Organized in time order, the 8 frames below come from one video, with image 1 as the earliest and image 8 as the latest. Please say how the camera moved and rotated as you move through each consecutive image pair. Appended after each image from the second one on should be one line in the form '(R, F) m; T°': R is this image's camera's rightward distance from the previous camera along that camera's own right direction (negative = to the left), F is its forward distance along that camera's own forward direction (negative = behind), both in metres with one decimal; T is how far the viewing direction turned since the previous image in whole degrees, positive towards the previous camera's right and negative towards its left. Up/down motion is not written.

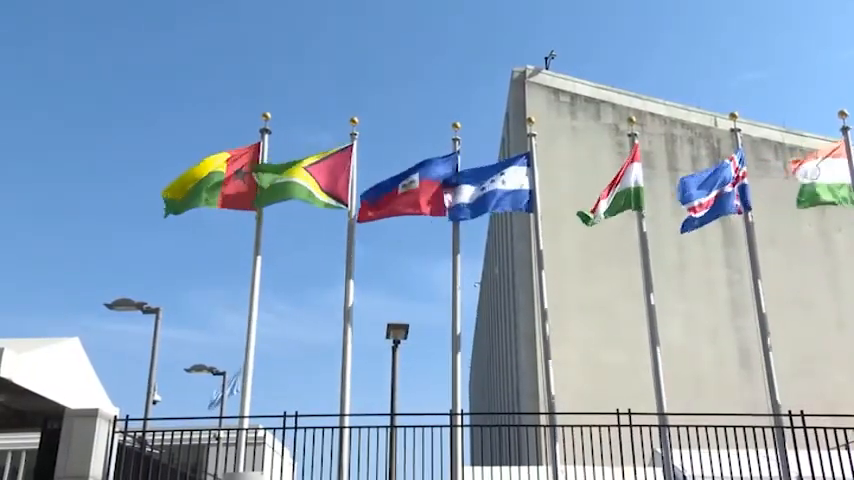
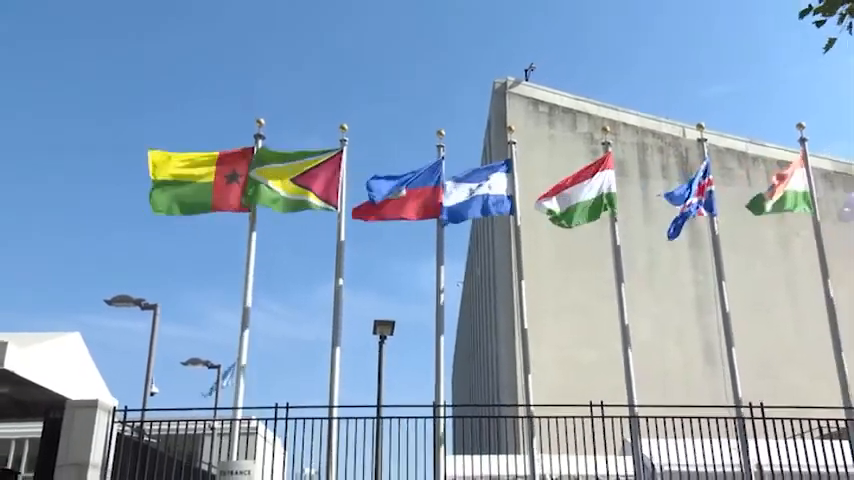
(+0.5, -0.8) m; +1°
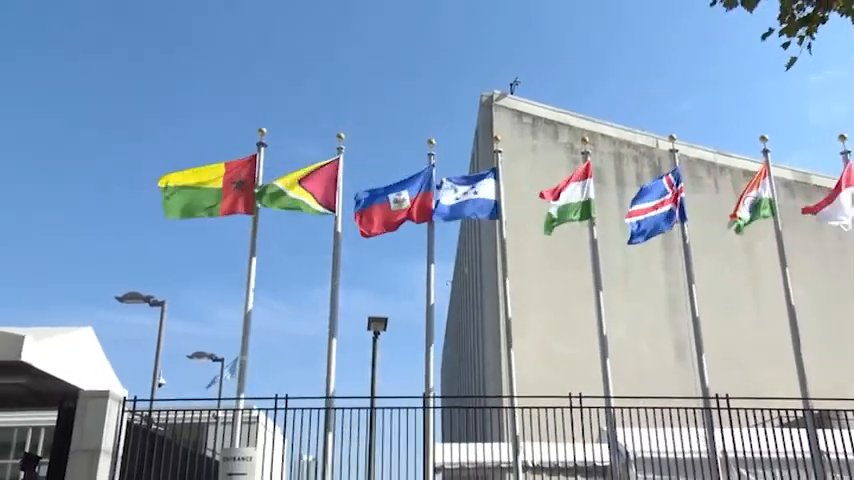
(+0.3, -1.1) m; 0°
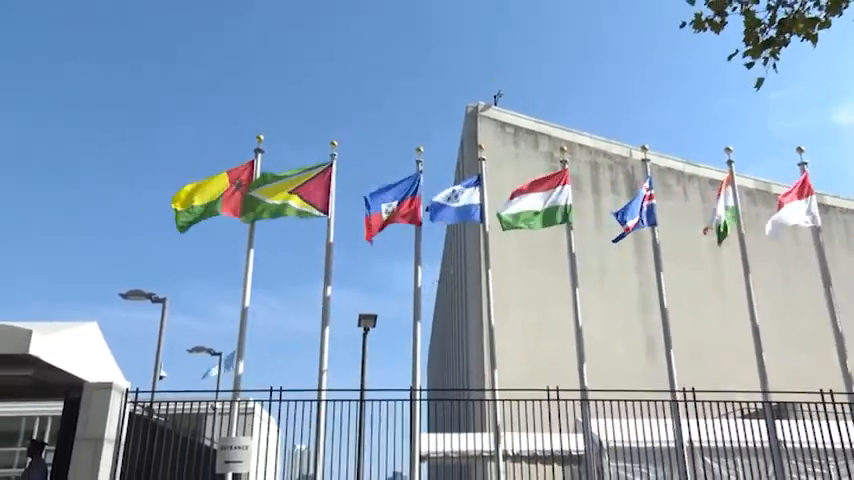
(+0.4, -1.0) m; +1°
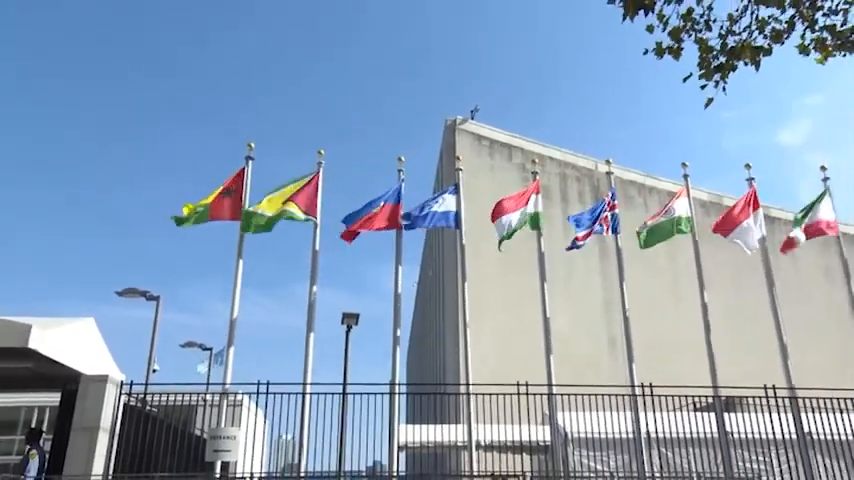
(+0.7, -1.3) m; +1°
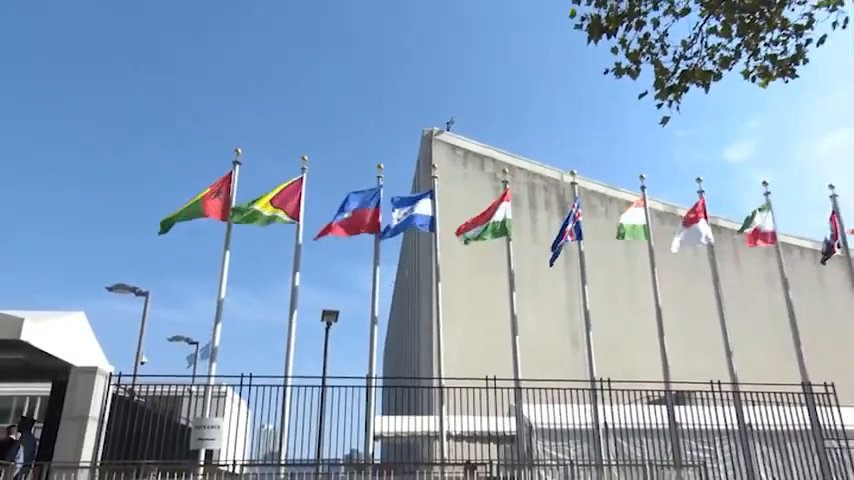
(+0.9, -1.3) m; +1°
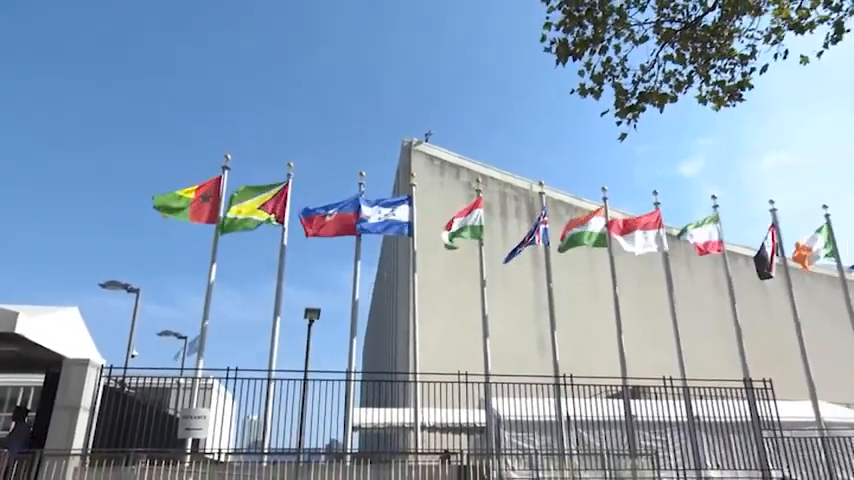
(+0.8, -1.5) m; +1°
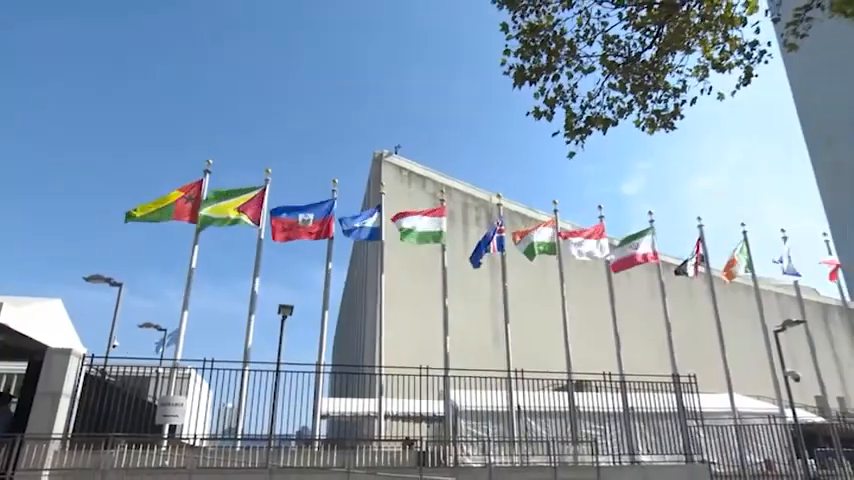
(+1.3, -2.1) m; +2°
